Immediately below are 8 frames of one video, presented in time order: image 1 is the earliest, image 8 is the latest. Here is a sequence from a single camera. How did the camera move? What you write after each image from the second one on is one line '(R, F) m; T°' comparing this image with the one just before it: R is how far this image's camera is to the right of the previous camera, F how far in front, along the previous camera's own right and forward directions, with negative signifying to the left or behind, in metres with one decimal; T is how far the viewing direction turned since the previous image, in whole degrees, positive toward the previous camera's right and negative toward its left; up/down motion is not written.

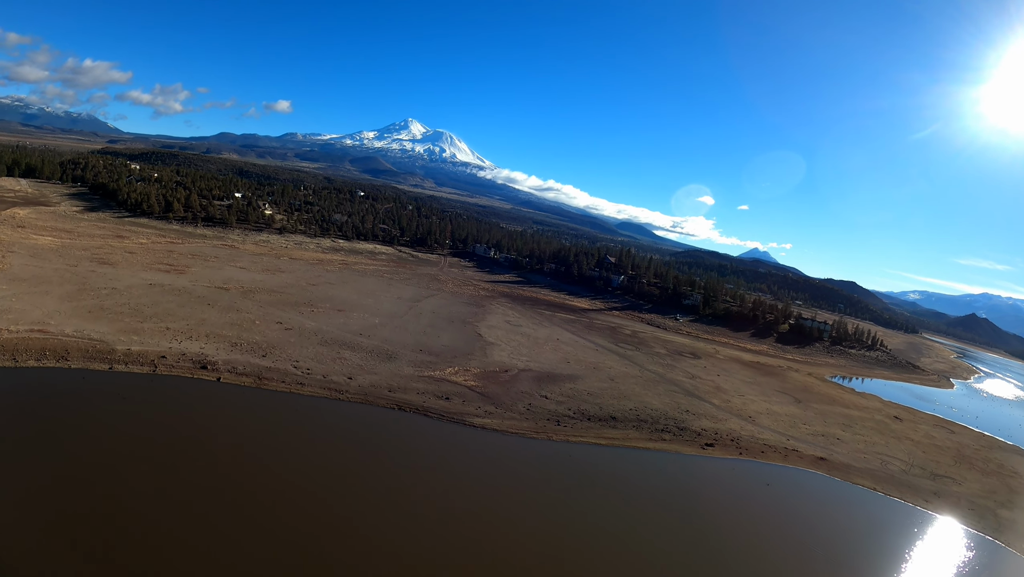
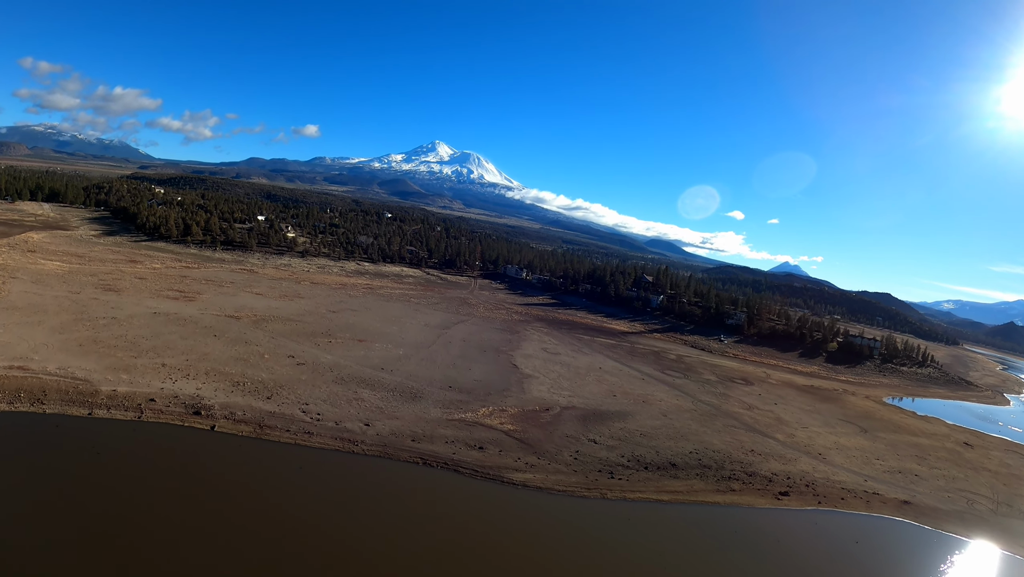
(-1.0, +4.2) m; -3°
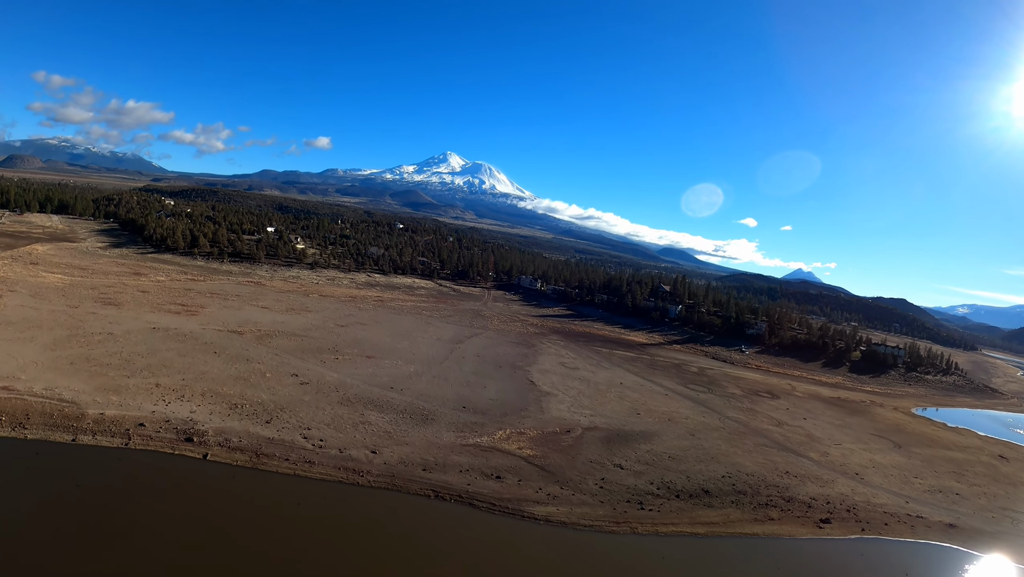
(-0.4, +1.9) m; -1°
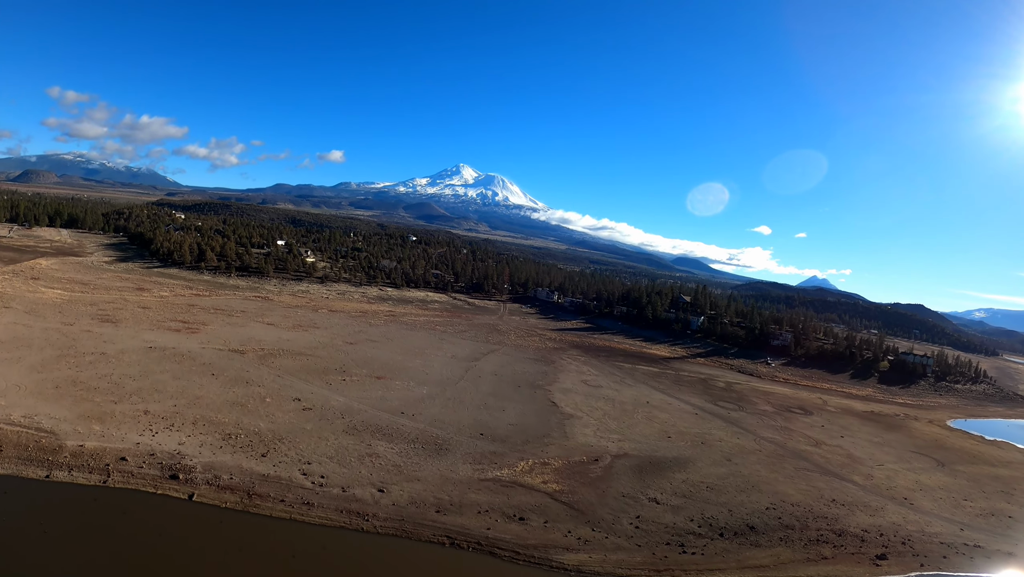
(-0.5, +2.2) m; -1°
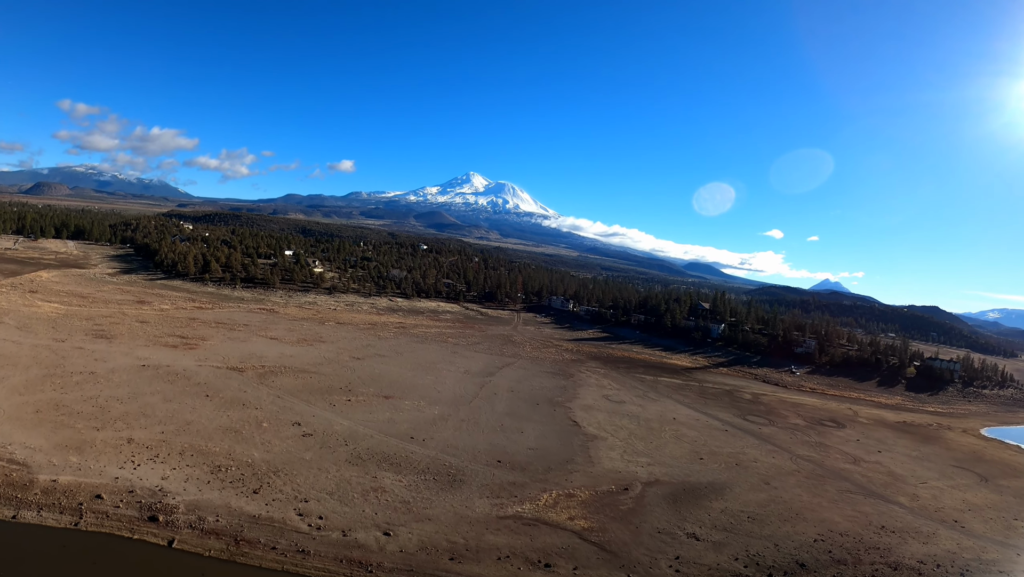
(-0.4, +2.1) m; -1°
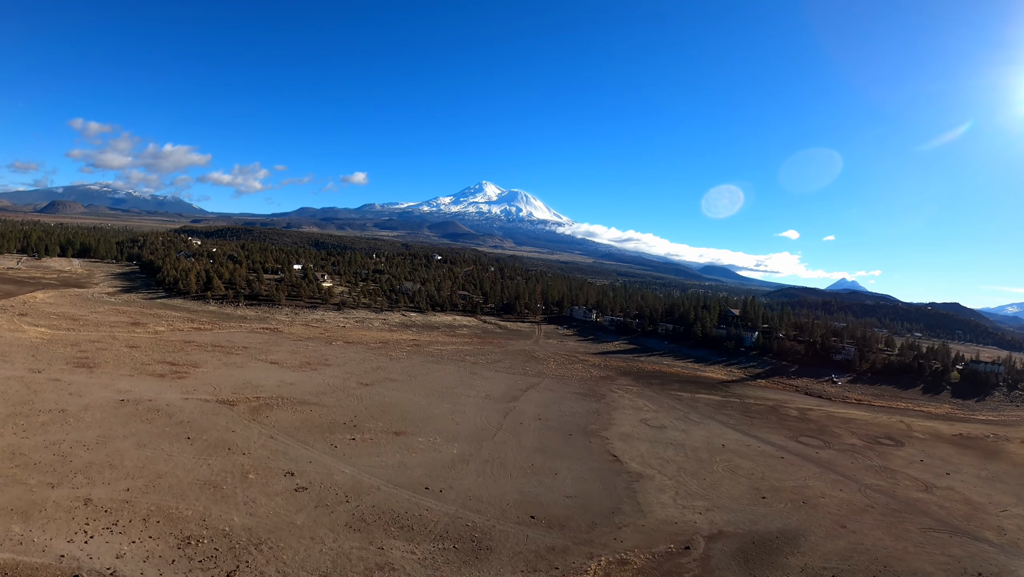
(-0.7, +3.5) m; -2°
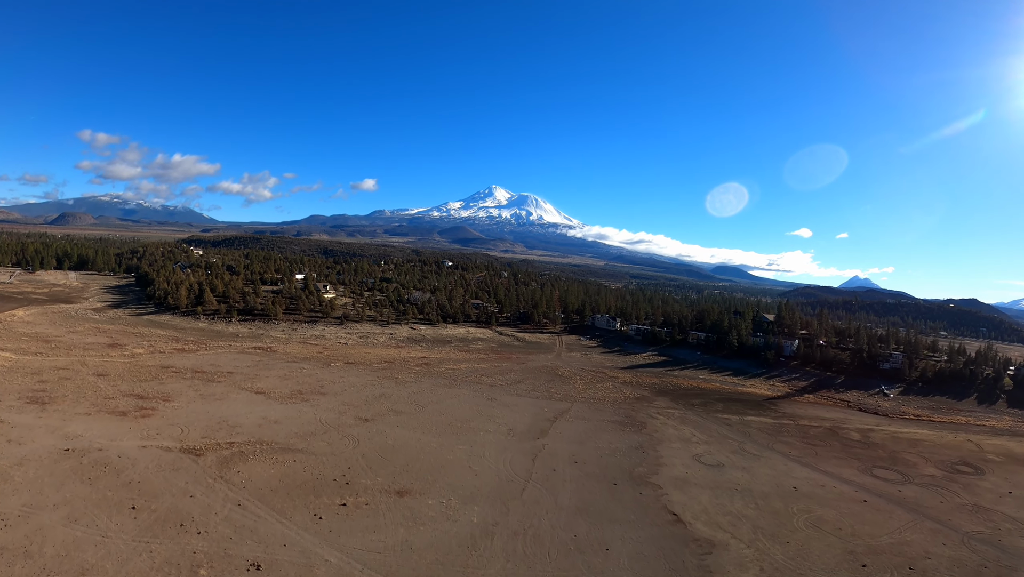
(-0.7, +4.6) m; -2°
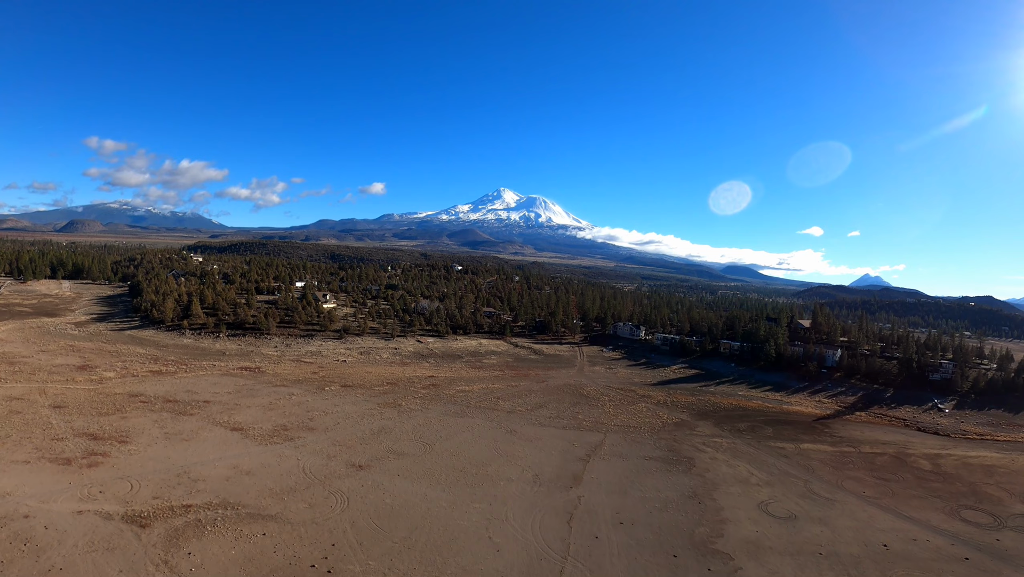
(-0.6, +4.2) m; -1°
